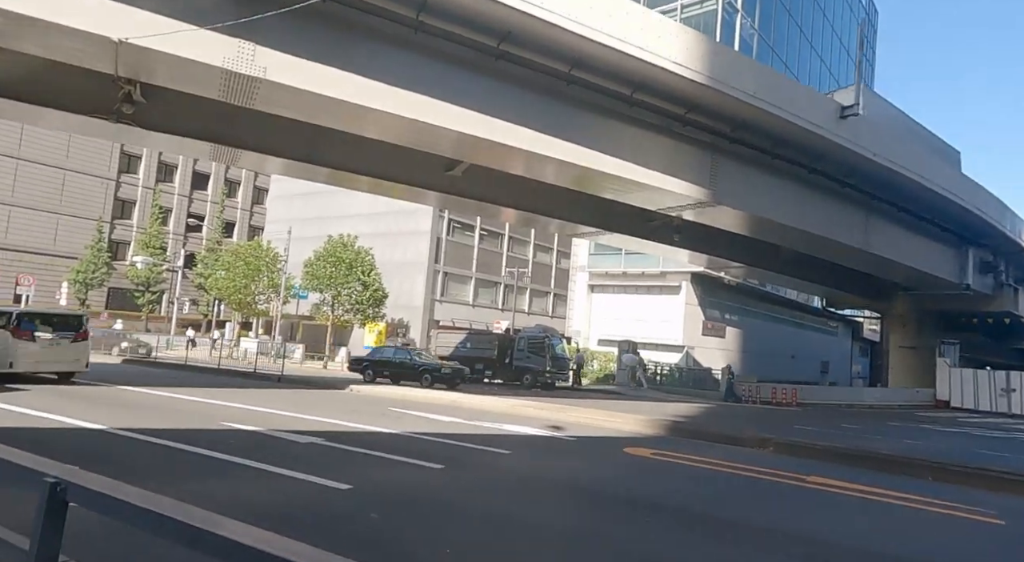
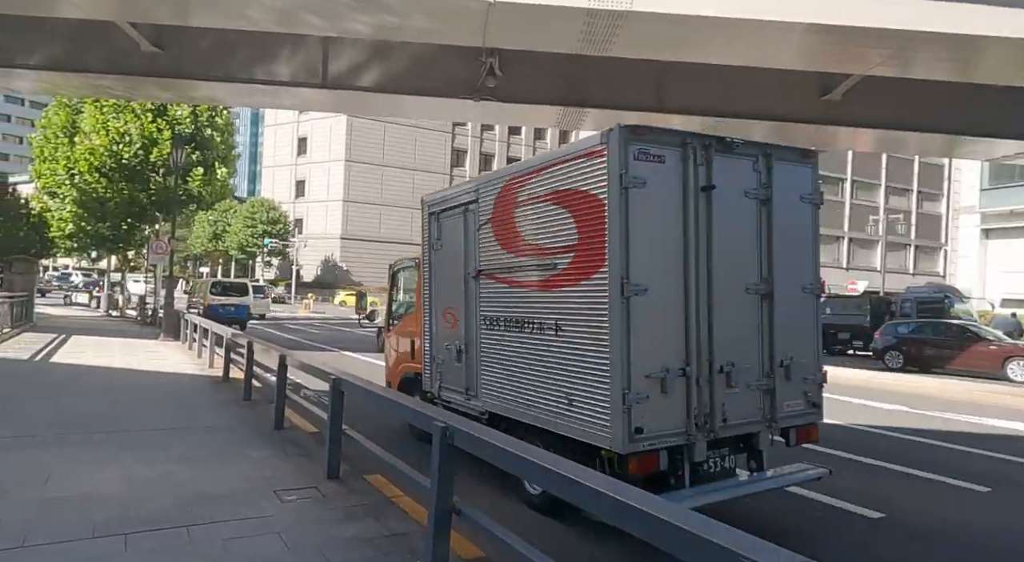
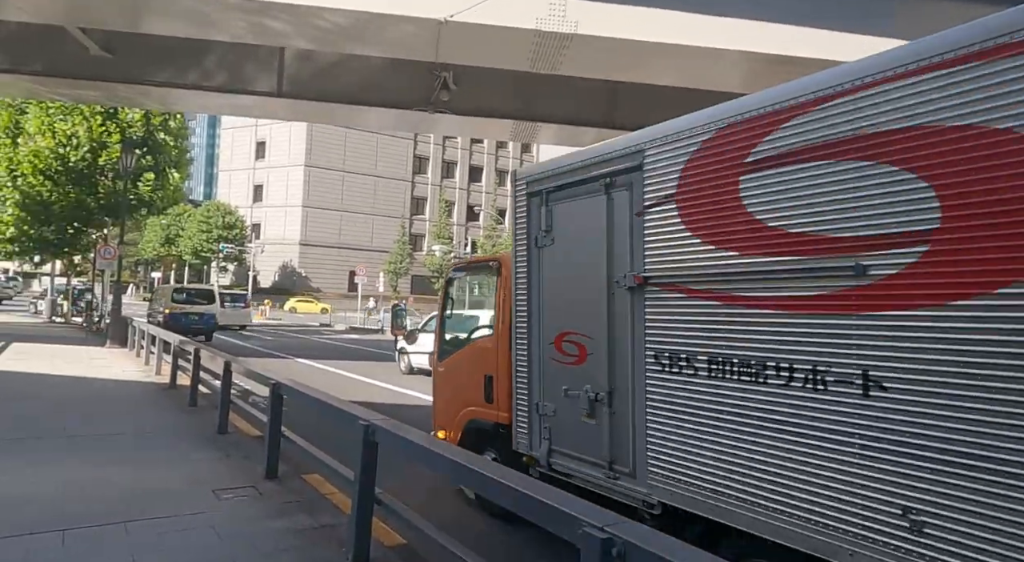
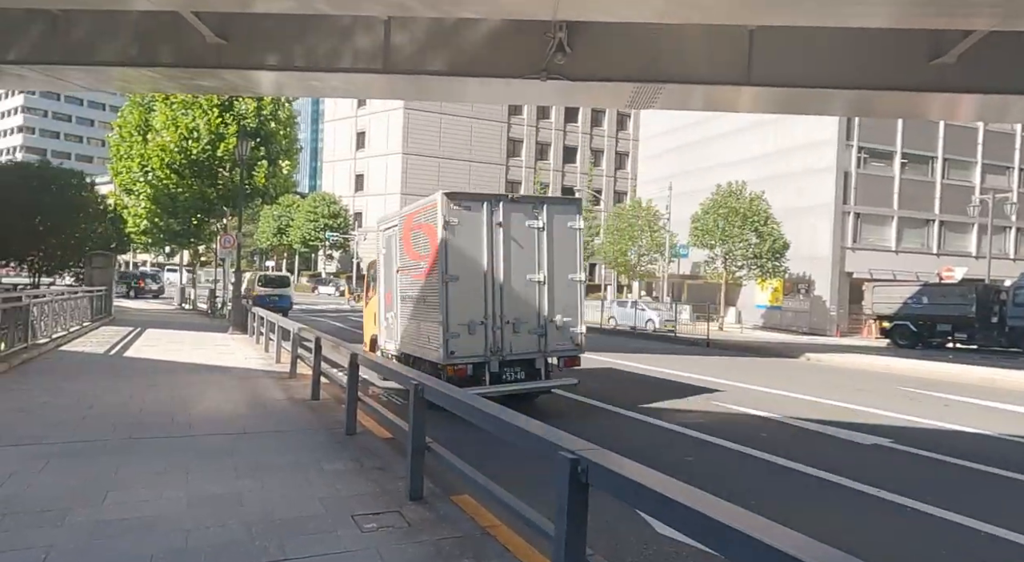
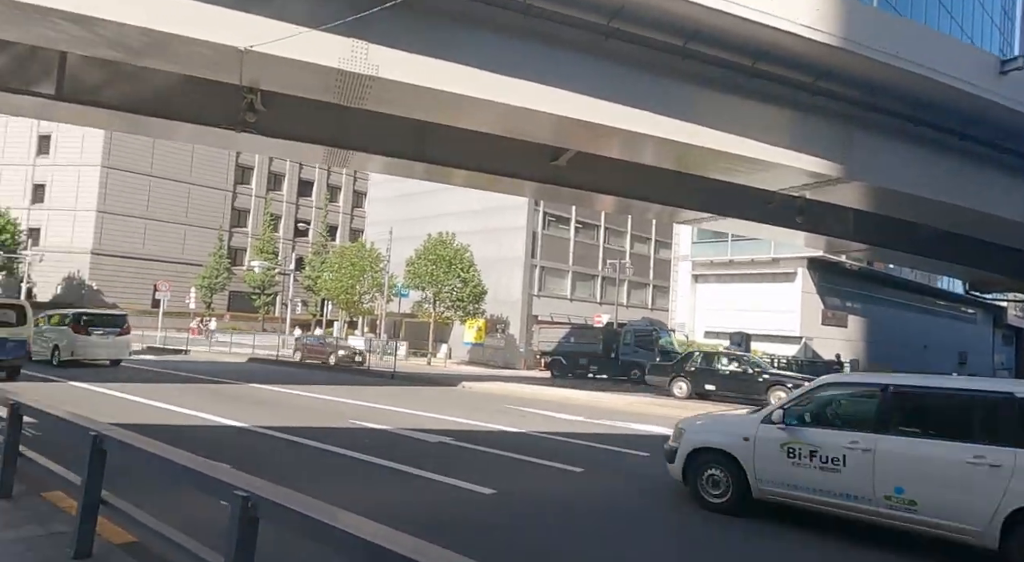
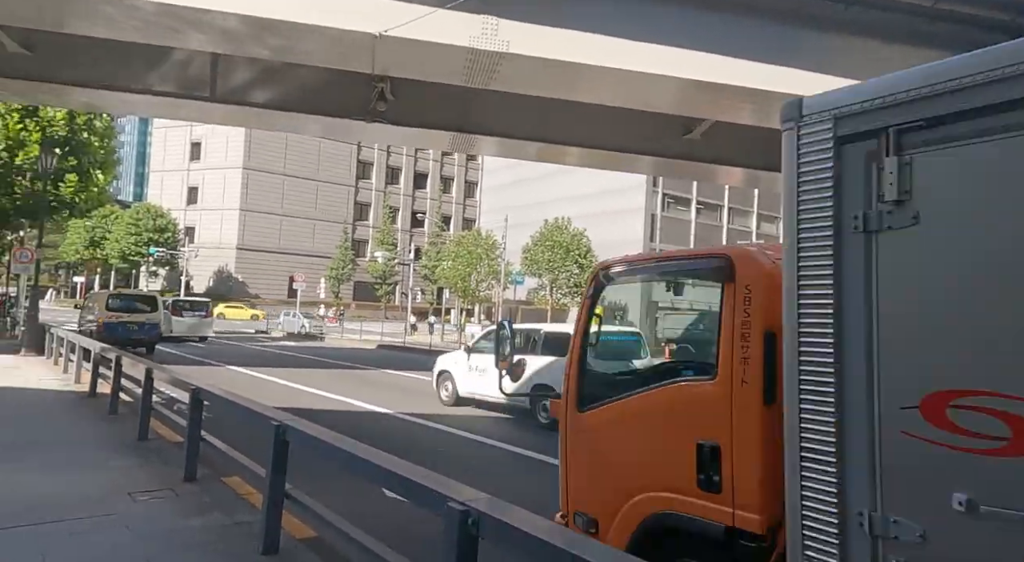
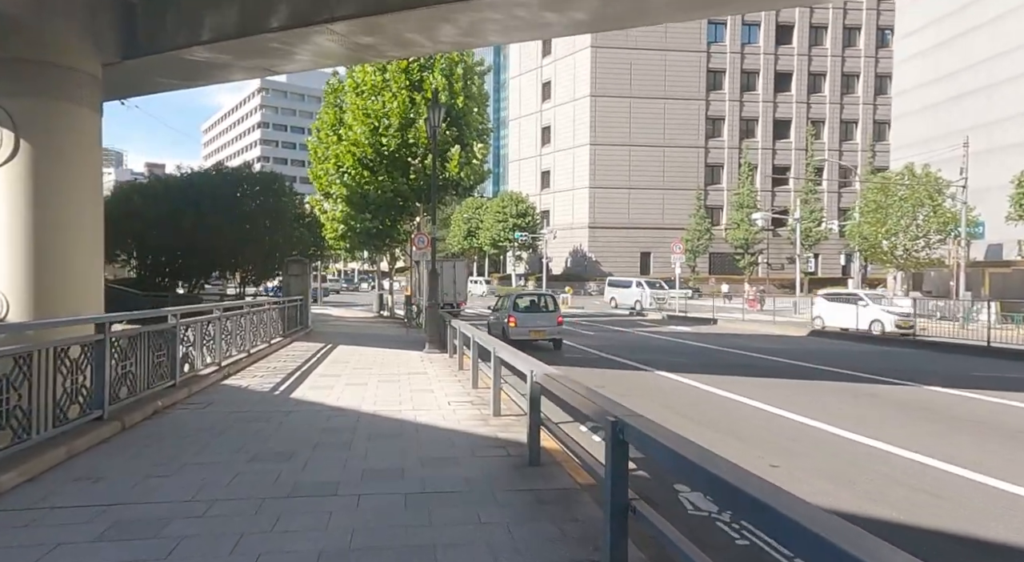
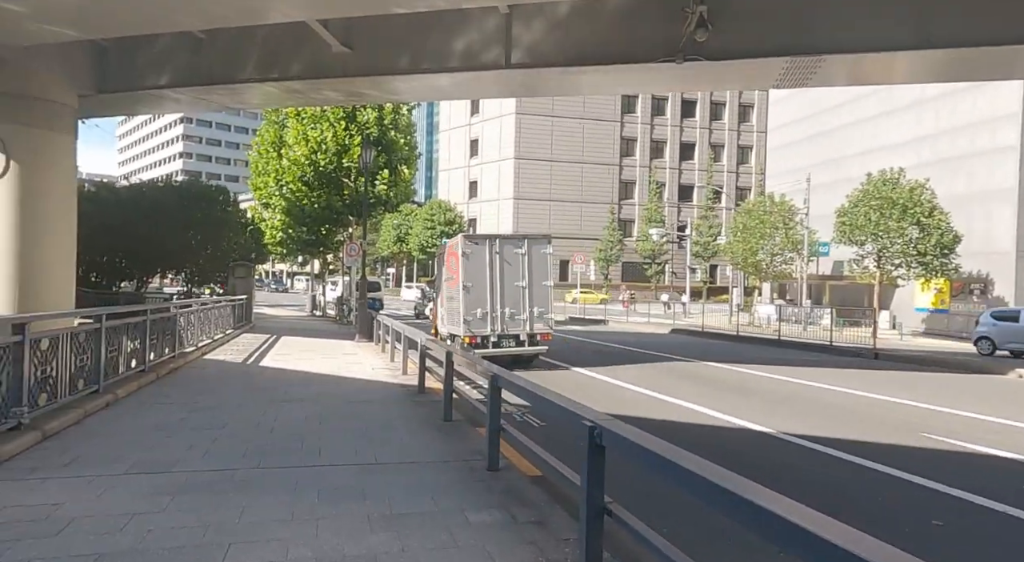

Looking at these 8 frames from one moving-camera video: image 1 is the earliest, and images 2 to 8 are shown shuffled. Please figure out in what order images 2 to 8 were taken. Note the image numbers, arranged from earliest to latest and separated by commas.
5, 6, 3, 2, 4, 8, 7
